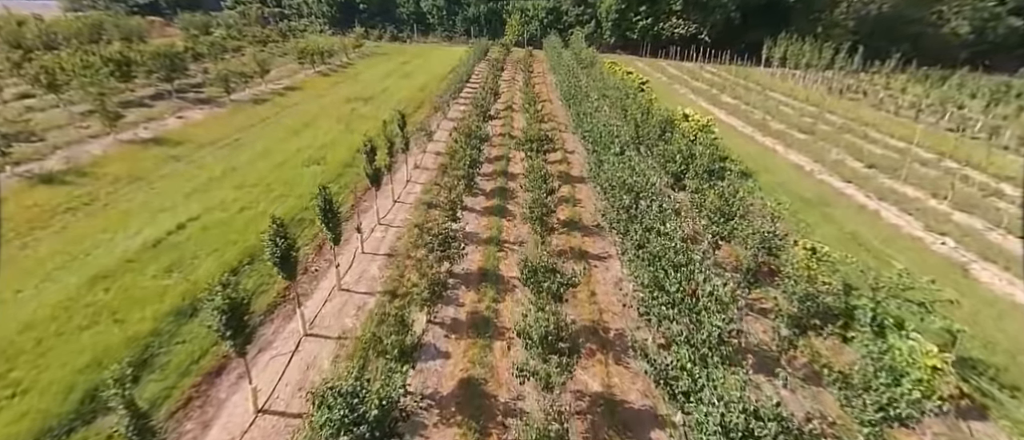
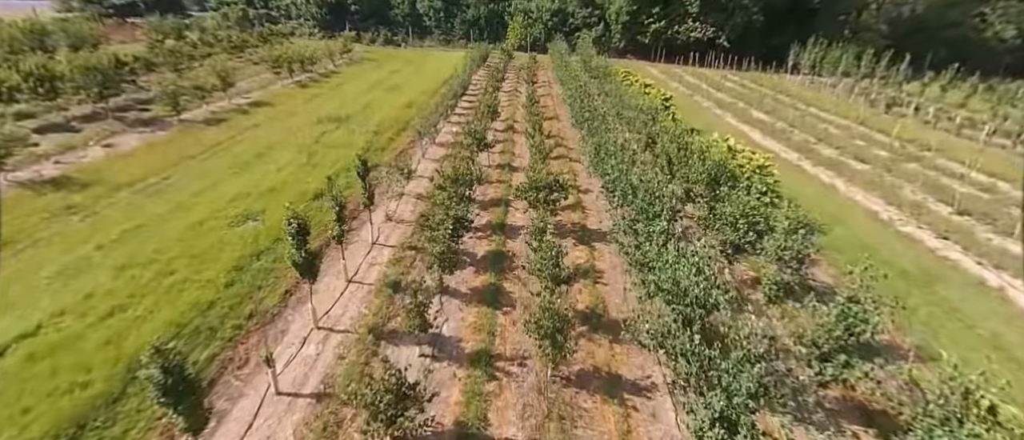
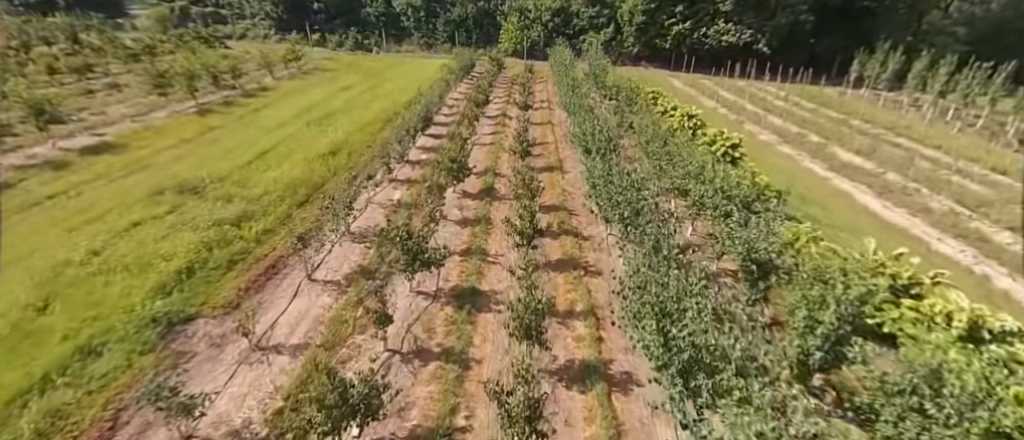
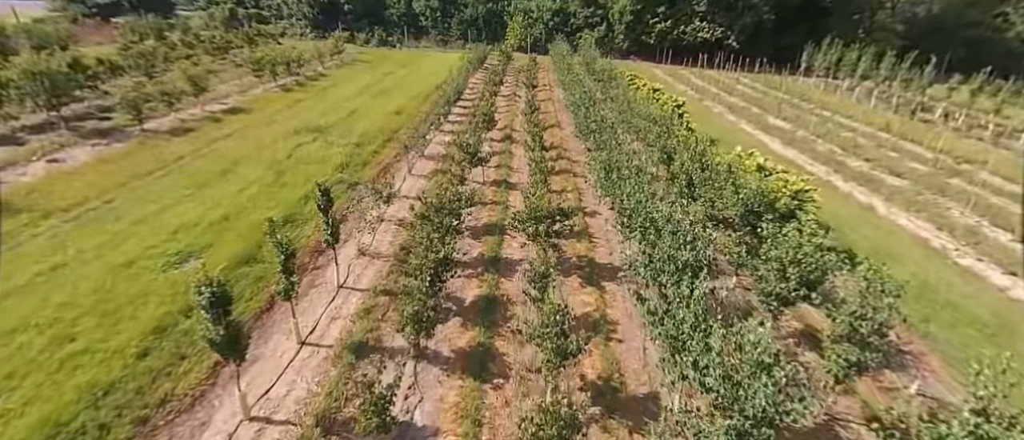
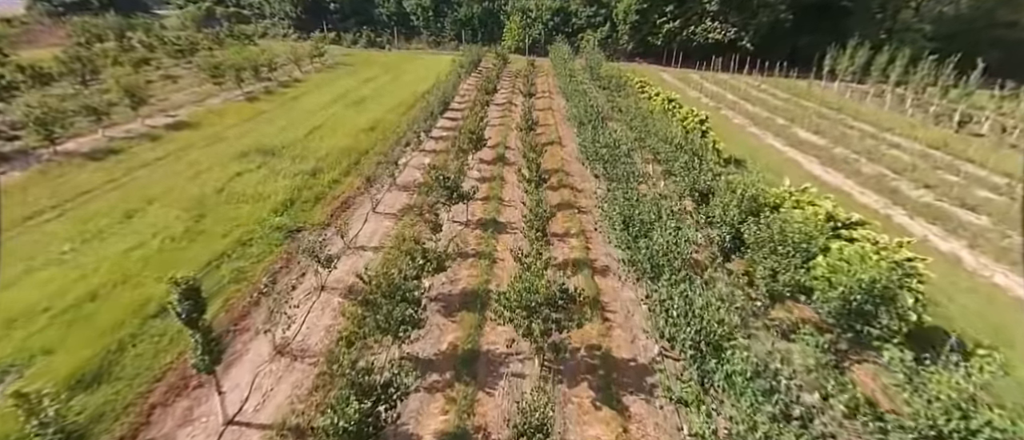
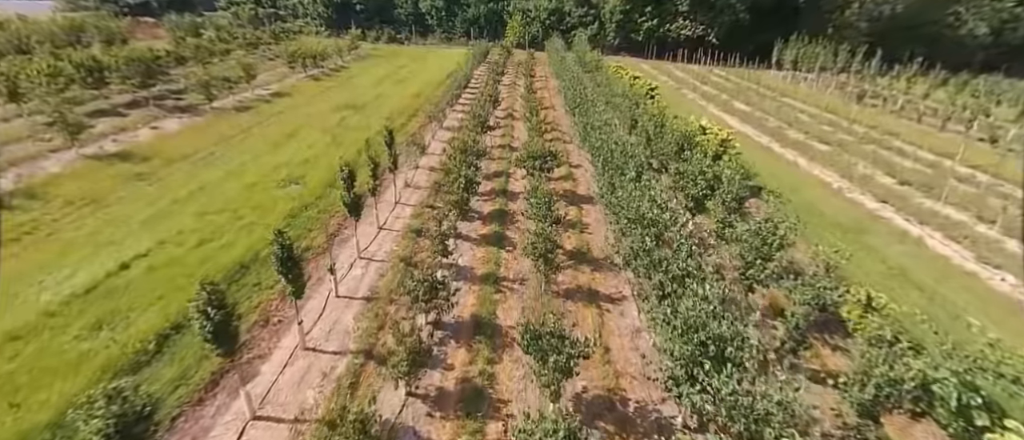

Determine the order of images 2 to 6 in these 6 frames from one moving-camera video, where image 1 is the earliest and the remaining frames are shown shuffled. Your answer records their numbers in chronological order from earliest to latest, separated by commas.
6, 2, 4, 5, 3
